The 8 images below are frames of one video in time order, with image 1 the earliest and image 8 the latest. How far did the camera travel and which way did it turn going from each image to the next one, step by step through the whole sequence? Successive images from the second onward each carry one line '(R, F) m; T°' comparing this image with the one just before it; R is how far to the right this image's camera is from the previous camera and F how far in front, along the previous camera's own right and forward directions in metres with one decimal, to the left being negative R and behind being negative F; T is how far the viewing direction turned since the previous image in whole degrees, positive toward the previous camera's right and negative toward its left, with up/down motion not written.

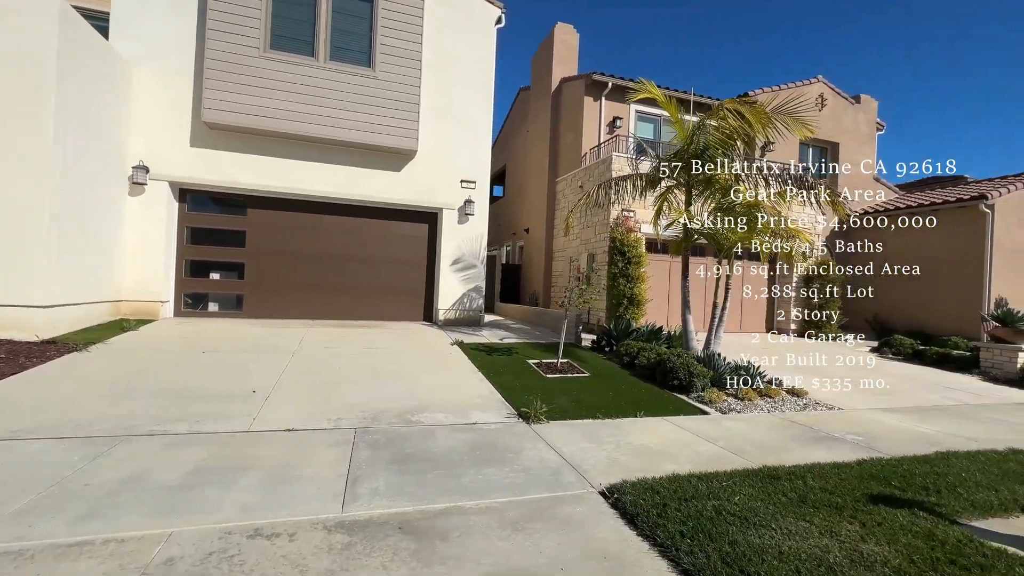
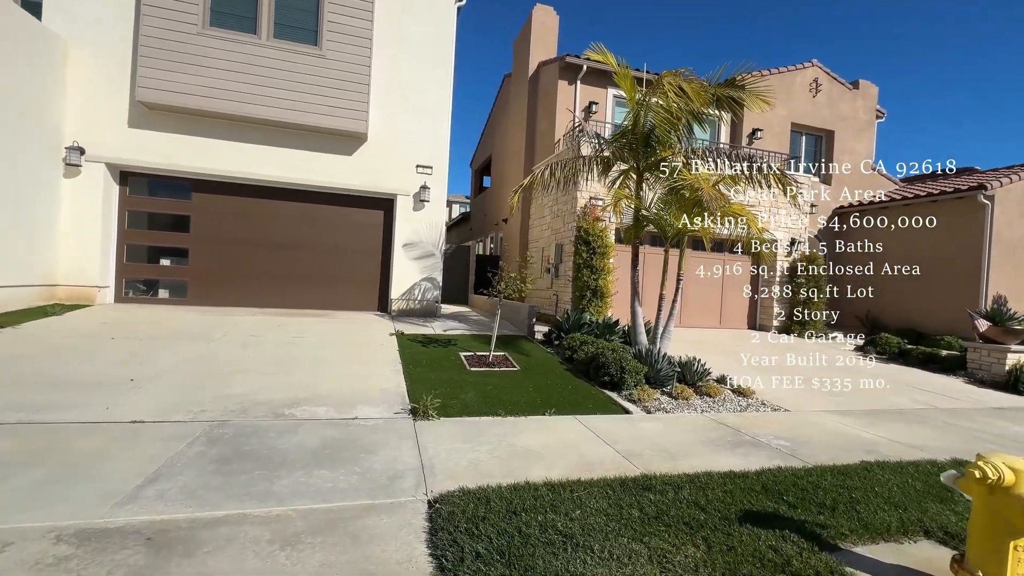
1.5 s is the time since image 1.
(+1.4, +0.5) m; -2°
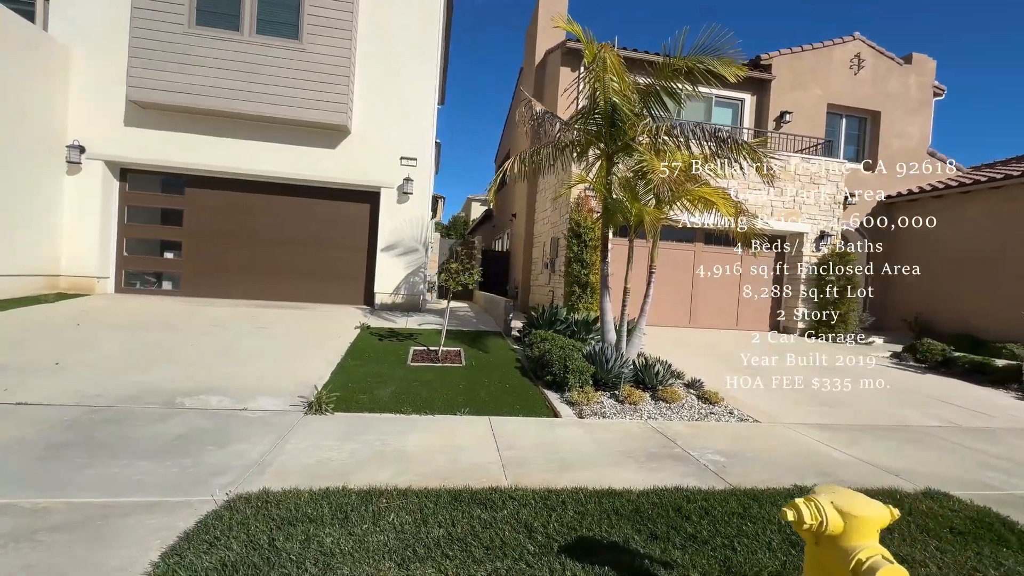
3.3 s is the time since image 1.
(+1.5, +0.5) m; -6°
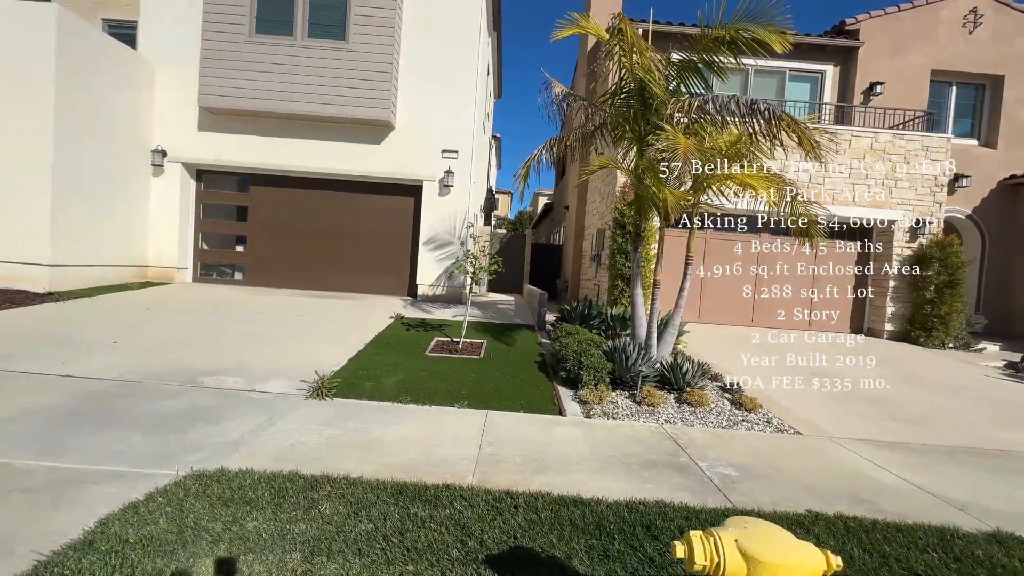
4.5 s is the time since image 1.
(+0.8, +0.3) m; -9°
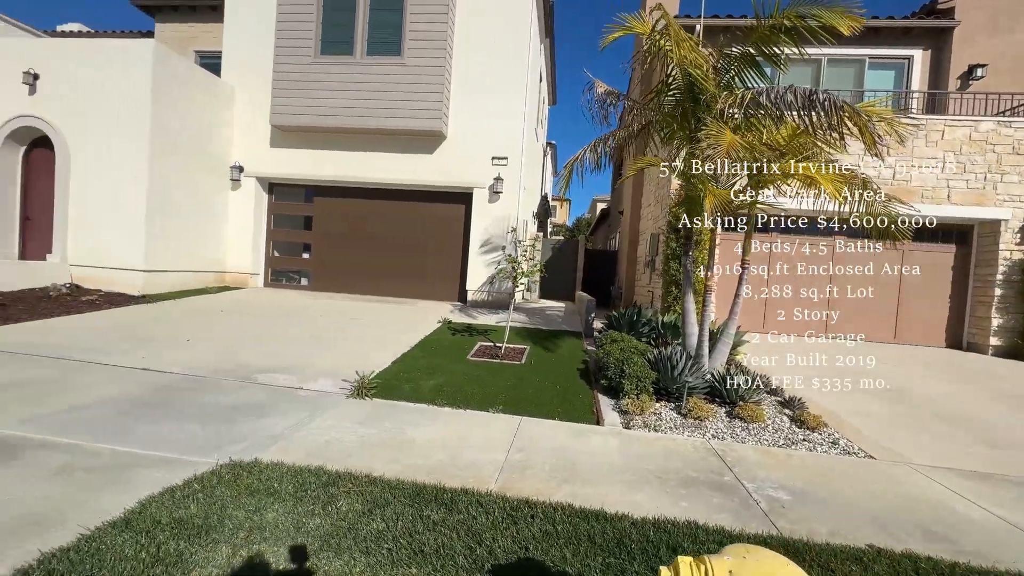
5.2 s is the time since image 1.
(+0.2, +0.1) m; -8°
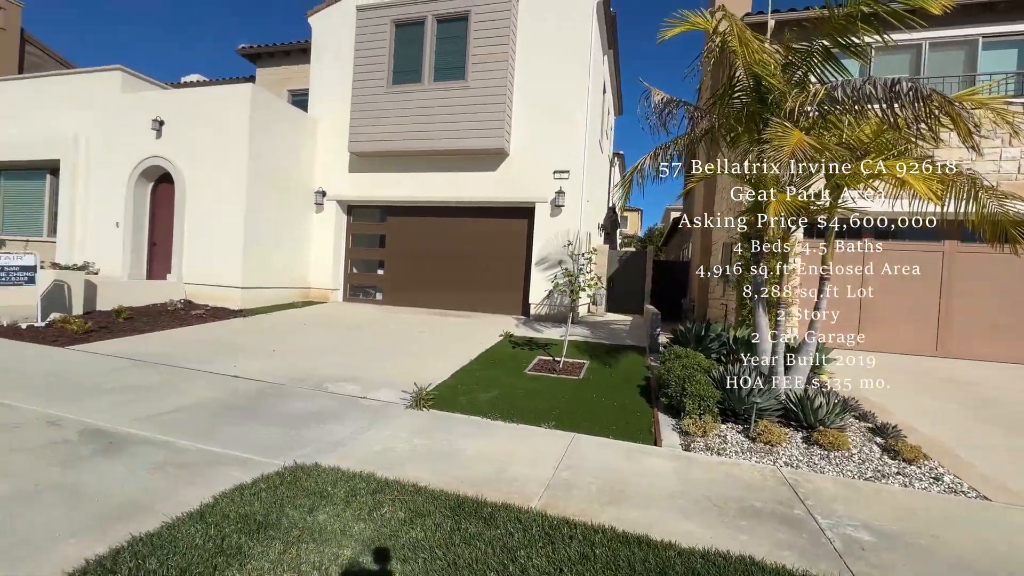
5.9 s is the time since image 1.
(+0.2, 0.0) m; -9°
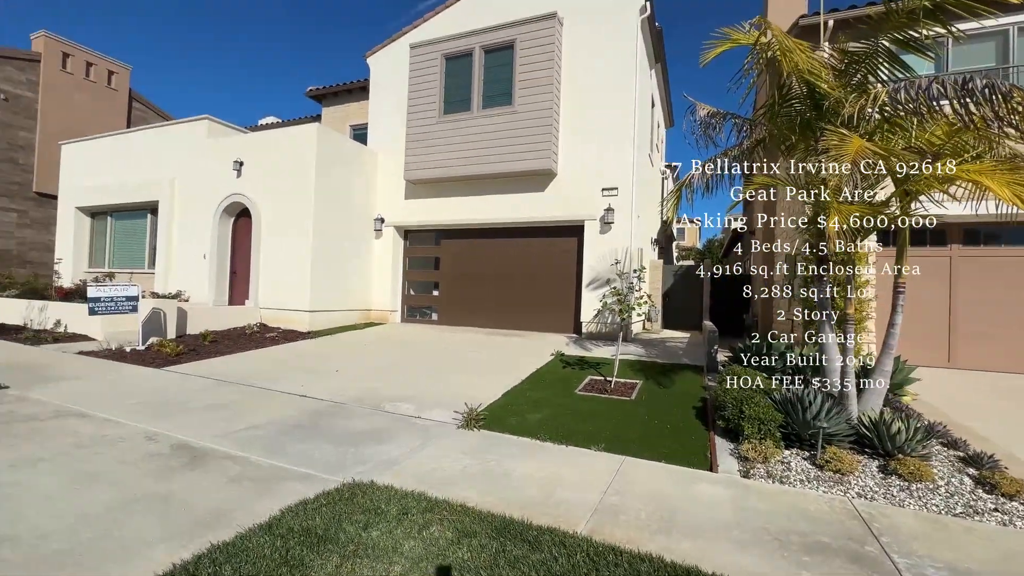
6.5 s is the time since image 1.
(+0.1, -0.1) m; -7°
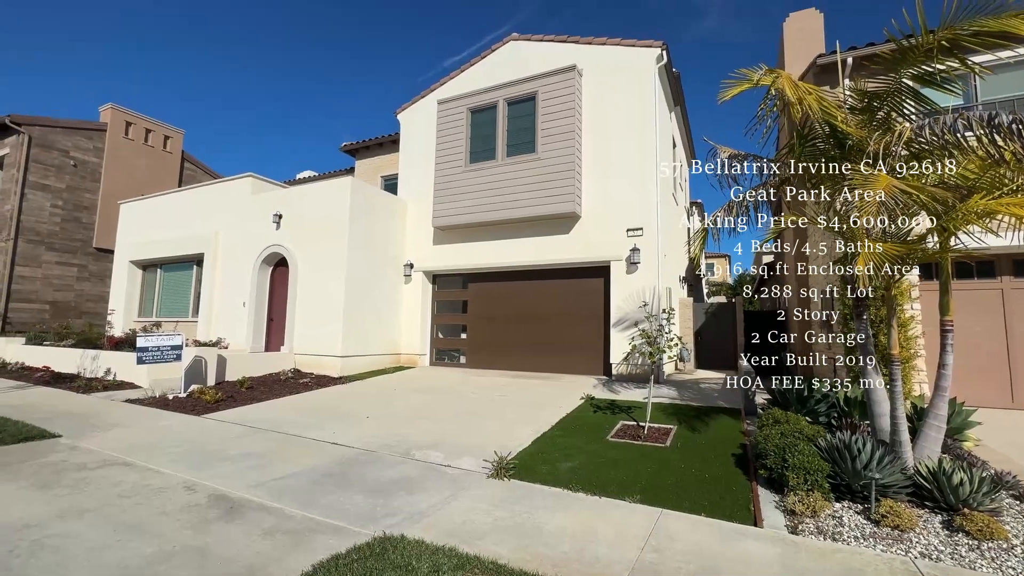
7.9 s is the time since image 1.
(0.0, -0.1) m; -3°
